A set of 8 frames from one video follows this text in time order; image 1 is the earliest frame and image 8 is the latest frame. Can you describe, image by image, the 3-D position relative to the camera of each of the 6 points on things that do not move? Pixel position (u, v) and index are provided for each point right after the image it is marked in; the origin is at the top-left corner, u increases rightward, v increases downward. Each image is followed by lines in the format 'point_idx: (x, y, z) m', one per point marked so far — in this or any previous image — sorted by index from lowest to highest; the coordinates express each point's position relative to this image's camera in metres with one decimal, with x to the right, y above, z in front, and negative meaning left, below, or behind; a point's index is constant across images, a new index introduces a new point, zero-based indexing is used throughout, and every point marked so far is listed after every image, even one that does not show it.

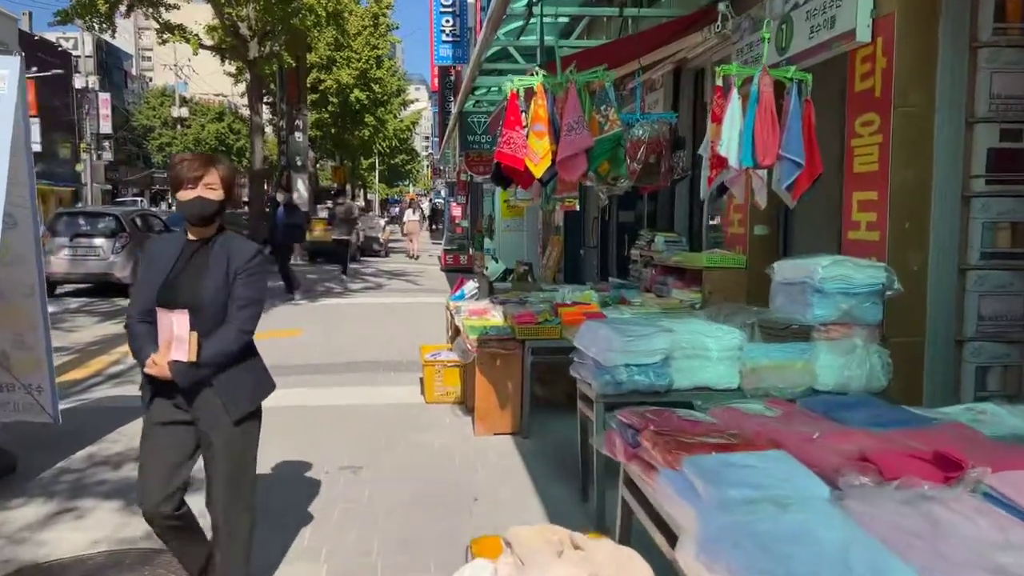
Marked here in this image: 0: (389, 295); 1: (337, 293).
0: (-2.4, -0.1, +15.1) m
1: (-3.4, -0.1, +15.3) m
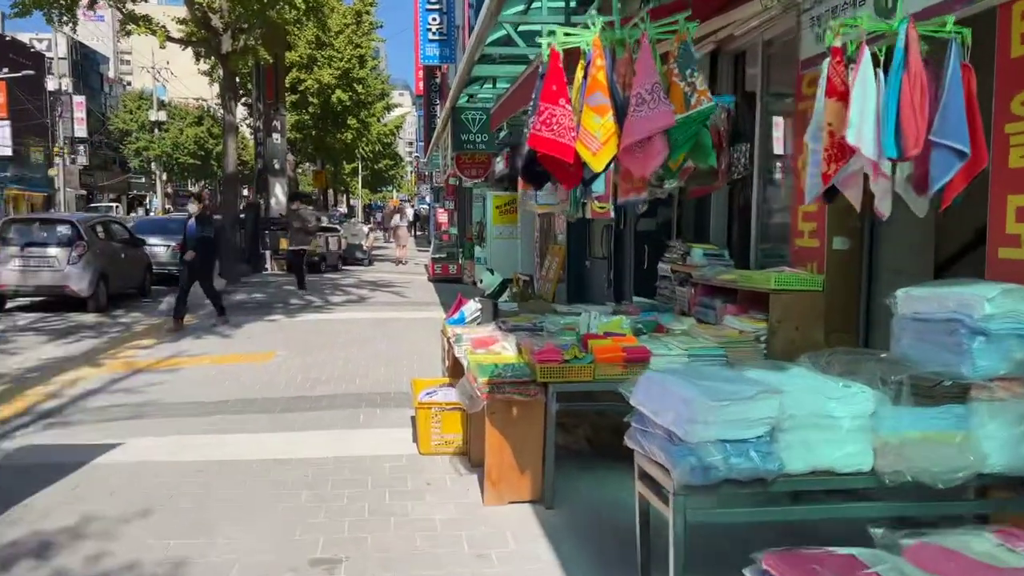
0: (-2.5, -0.3, +13.8) m
1: (-3.5, -0.3, +14.0) m
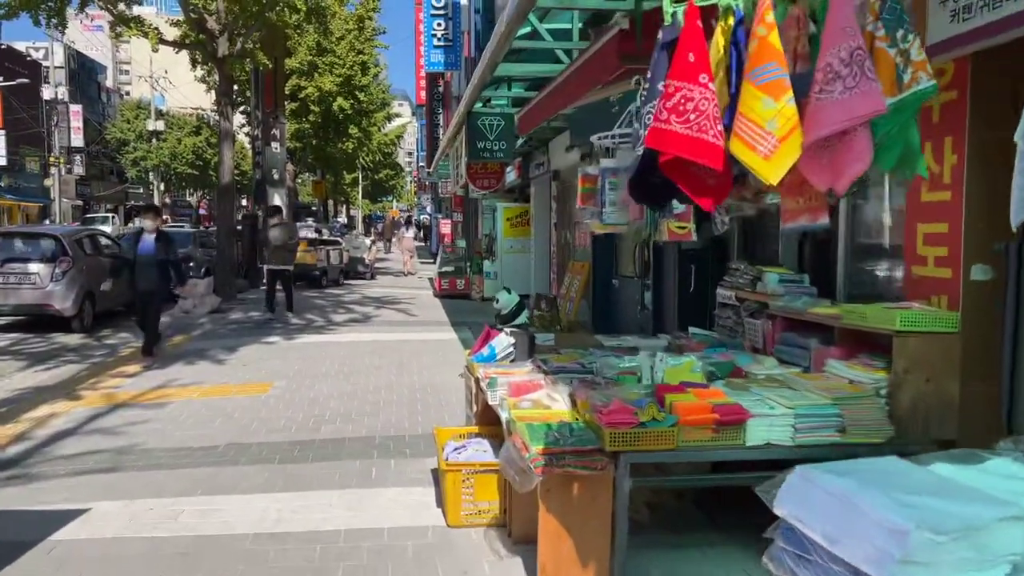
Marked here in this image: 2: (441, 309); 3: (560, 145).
0: (-2.2, -0.7, +12.9) m
1: (-3.3, -0.6, +13.0) m
2: (-1.4, -0.4, +15.0) m
3: (+0.8, +2.2, +11.9) m
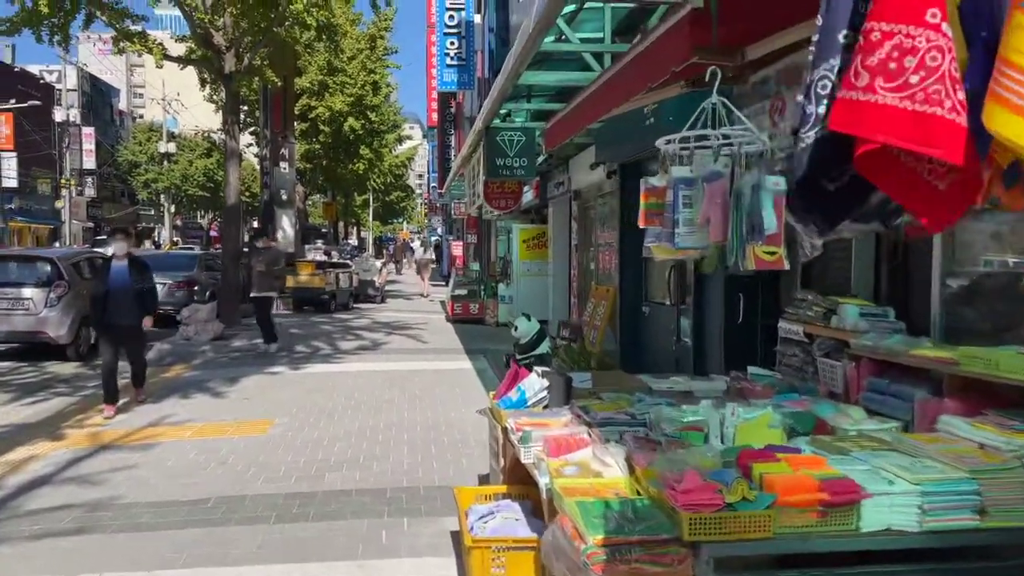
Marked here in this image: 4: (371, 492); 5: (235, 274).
0: (-1.9, -1.1, +12.2) m
1: (-3.0, -1.0, +12.3) m
2: (-1.1, -0.9, +14.3) m
3: (+1.0, +1.8, +11.2) m
4: (-1.0, -1.5, +5.6) m
5: (-5.3, +0.3, +14.9) m
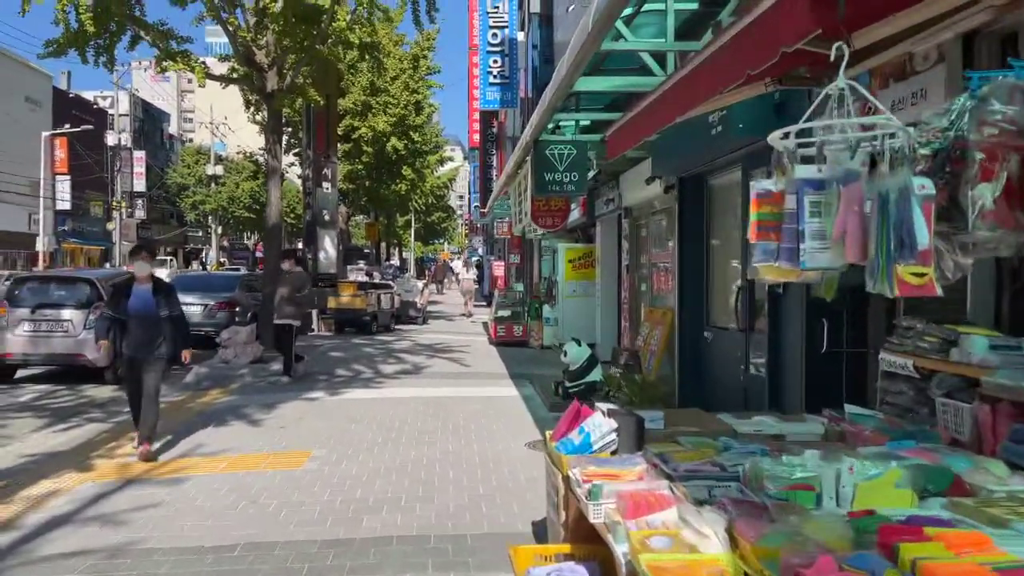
0: (-1.2, -1.4, +11.6) m
1: (-2.2, -1.4, +11.9) m
2: (-0.2, -1.3, +13.8) m
3: (+1.7, +1.5, +10.6) m
4: (-0.6, -1.6, +5.0) m
5: (-4.5, -0.1, +14.6) m
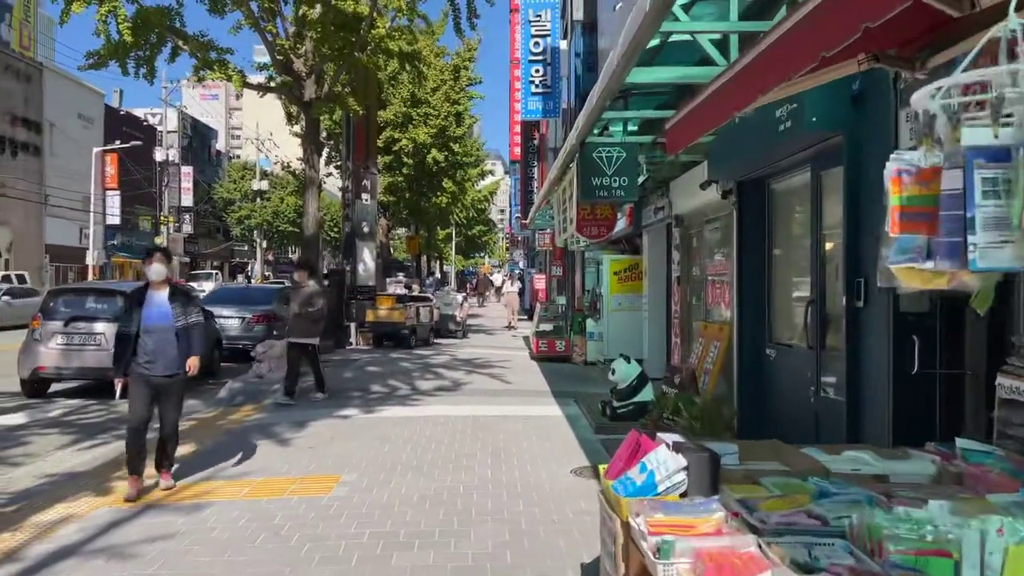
0: (-0.6, -1.6, +11.1) m
1: (-1.6, -1.6, +11.4) m
2: (+0.5, -1.5, +13.2) m
3: (+2.3, +1.3, +10.0) m
4: (-0.4, -1.7, +4.4) m
5: (-3.7, -0.4, +14.2) m
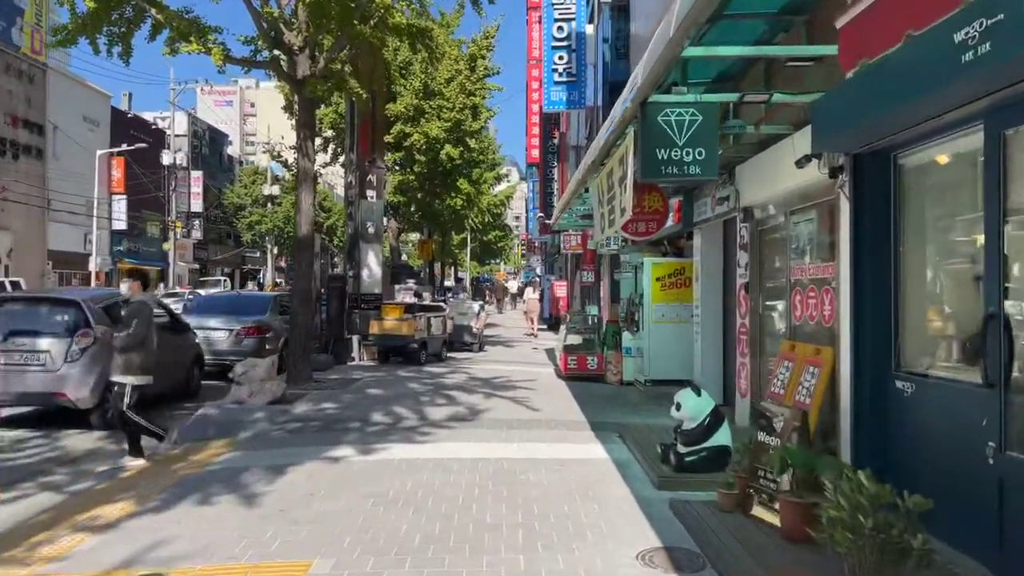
0: (-0.2, -1.7, +9.1) m
1: (-1.2, -1.7, +9.4) m
2: (+0.9, -1.6, +11.1) m
3: (+2.6, +1.2, +7.9) m
4: (-0.2, -1.7, +2.4) m
5: (-3.3, -0.5, +12.3) m
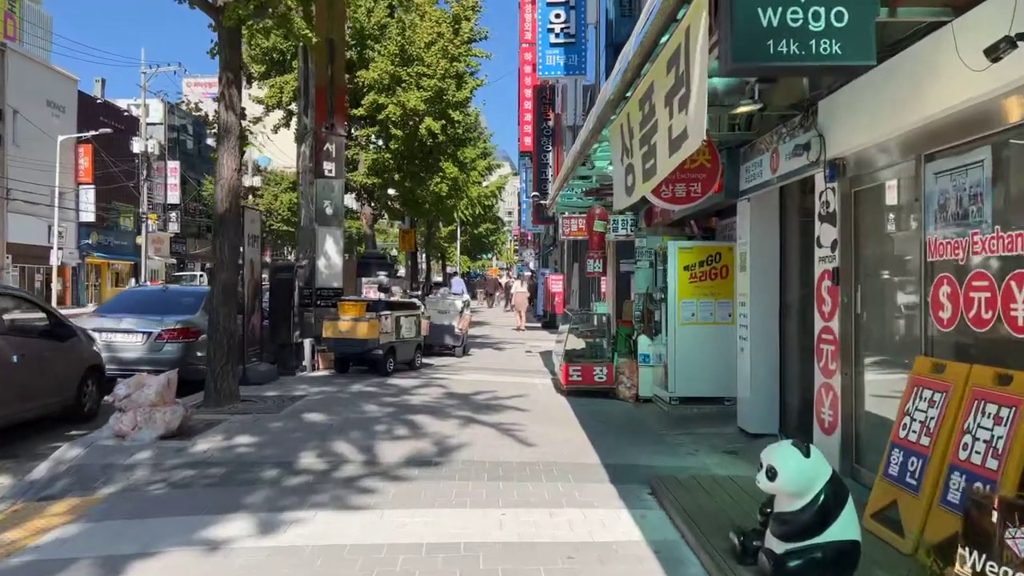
0: (-0.4, -1.6, +6.3) m
1: (-1.4, -1.6, +6.6) m
2: (+0.7, -1.5, +8.3) m
3: (+2.5, +1.3, +5.2) m
4: (-0.2, -1.7, -0.4) m
5: (-3.4, -0.4, +9.5) m
